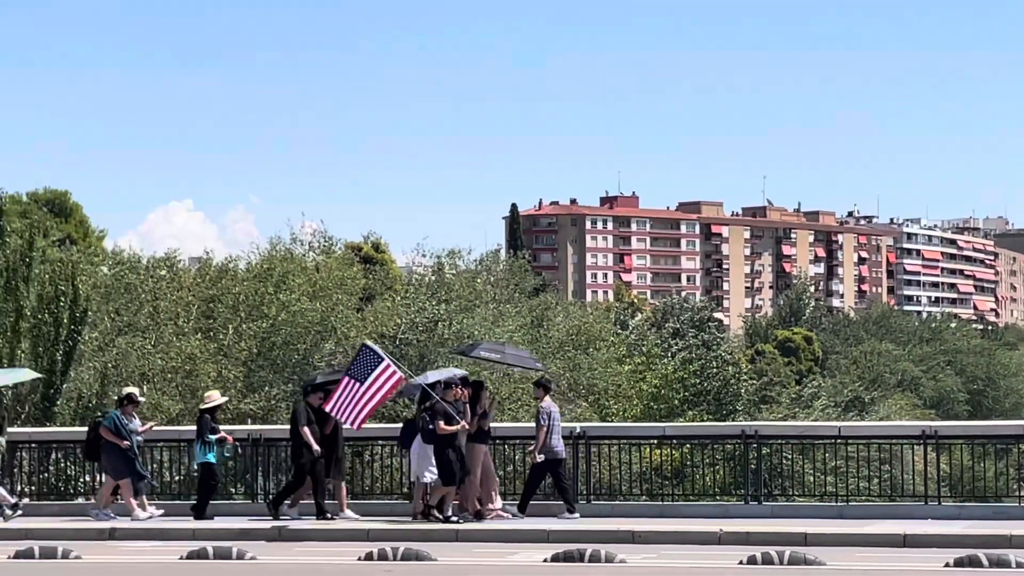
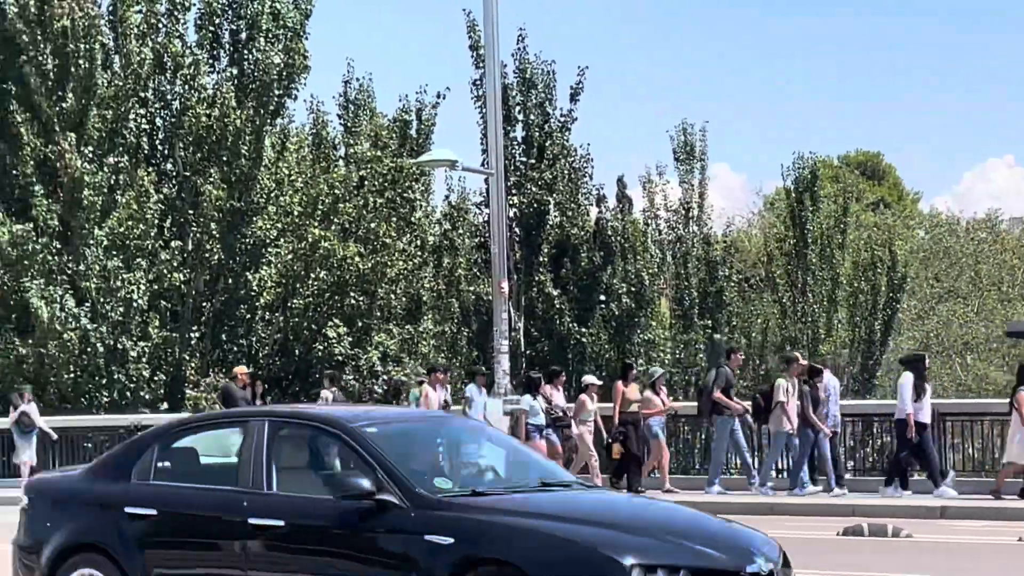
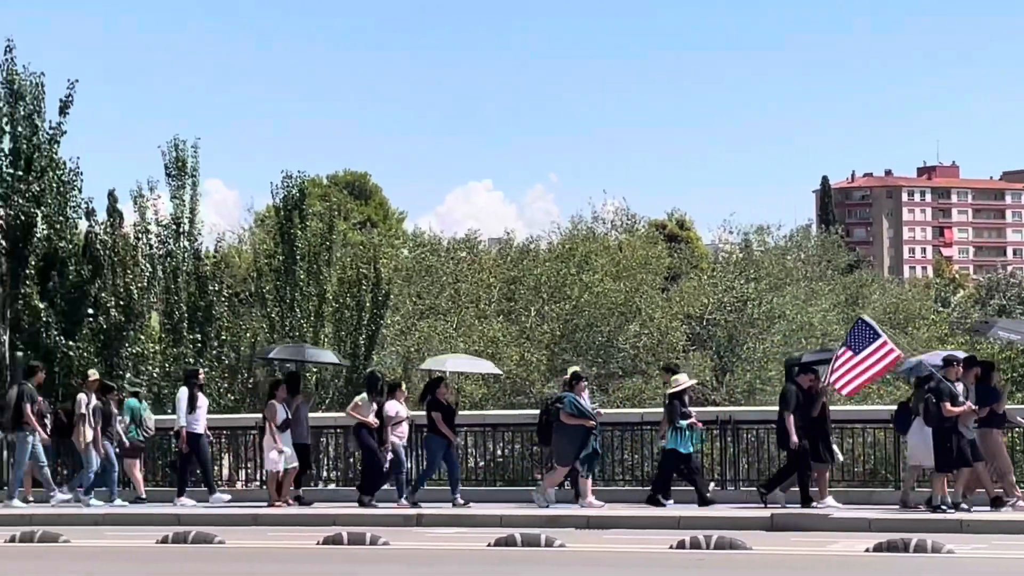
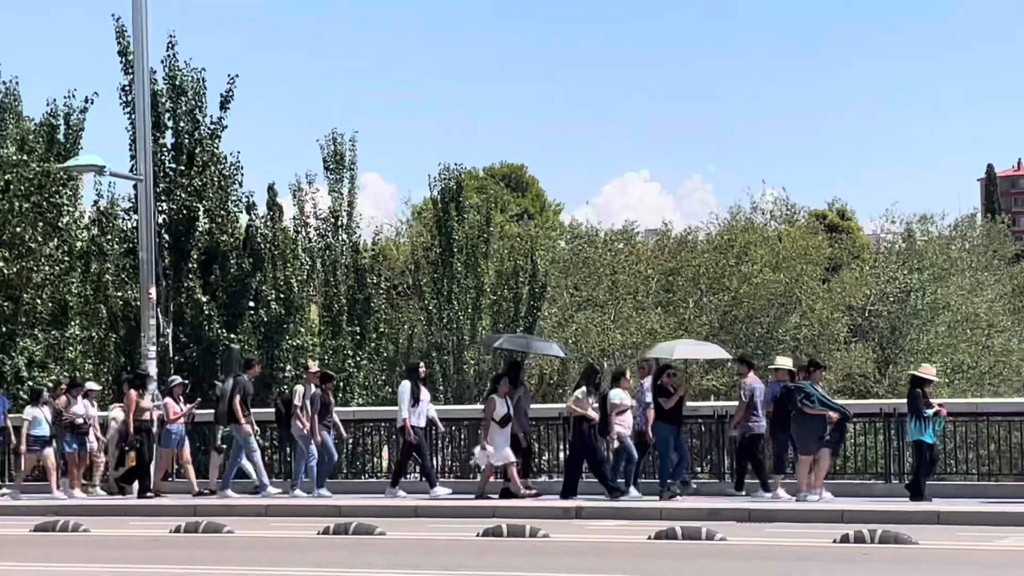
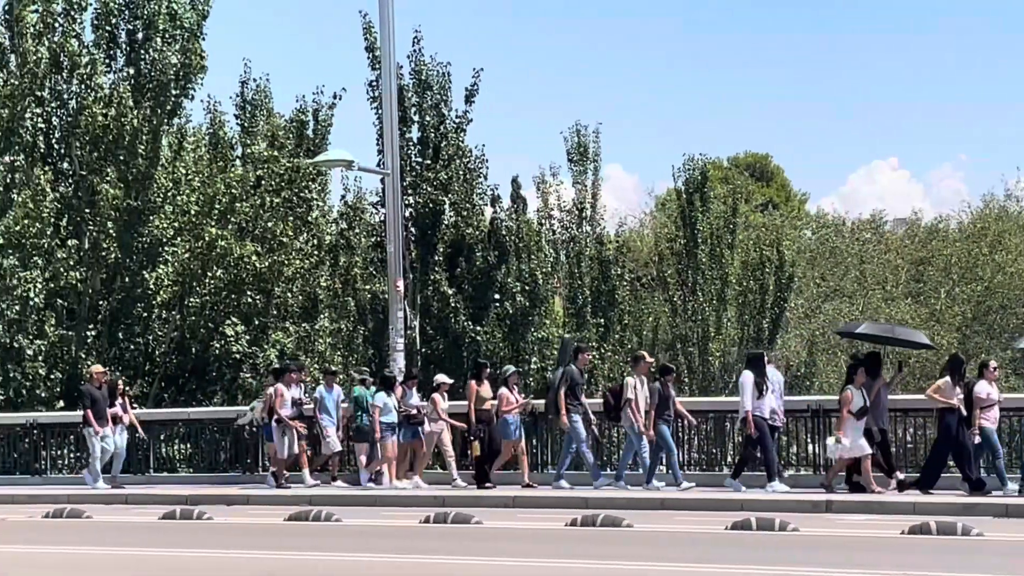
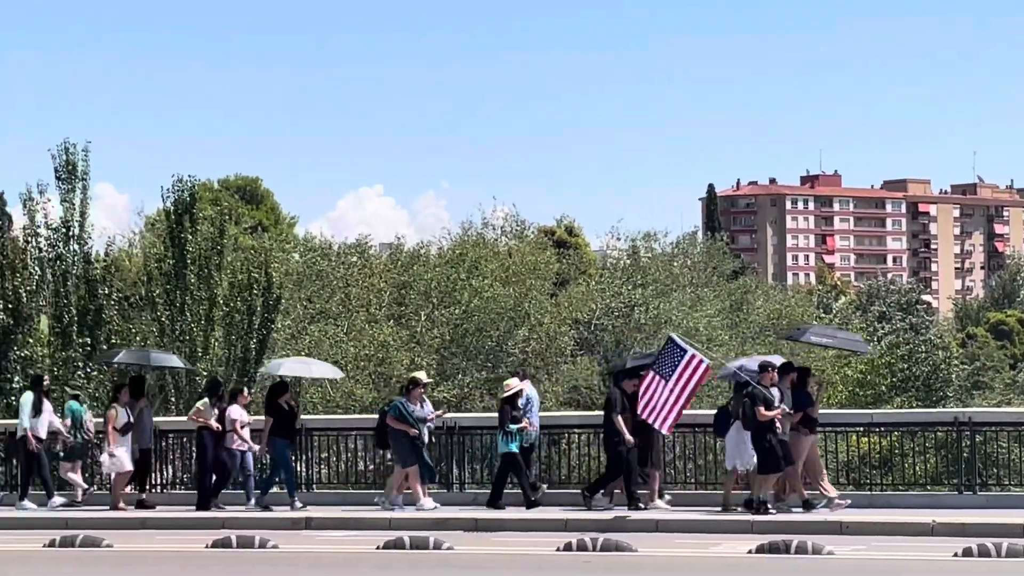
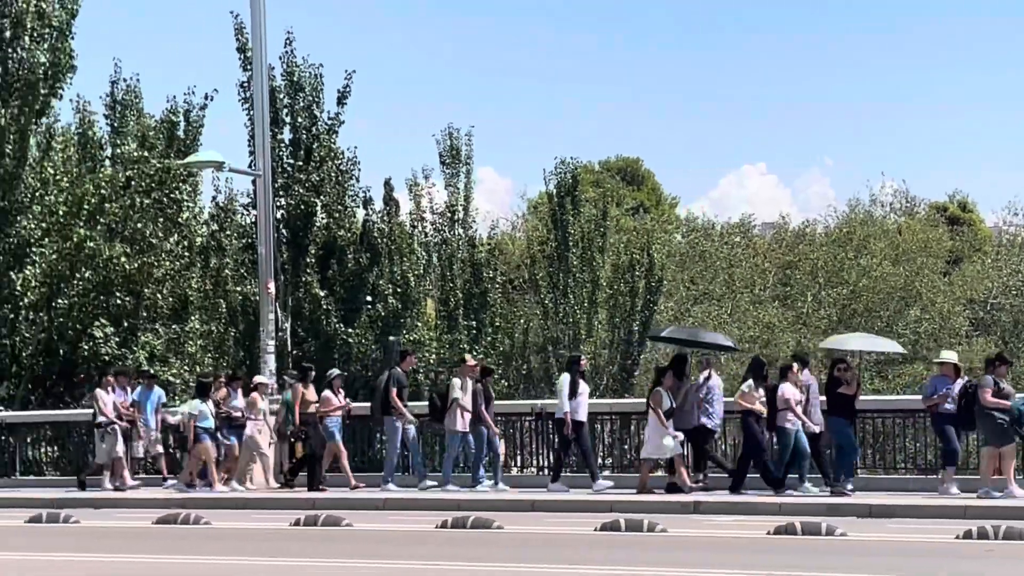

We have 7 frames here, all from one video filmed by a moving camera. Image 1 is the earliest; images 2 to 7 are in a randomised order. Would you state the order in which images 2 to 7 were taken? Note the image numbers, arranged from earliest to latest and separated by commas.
6, 3, 4, 7, 5, 2
